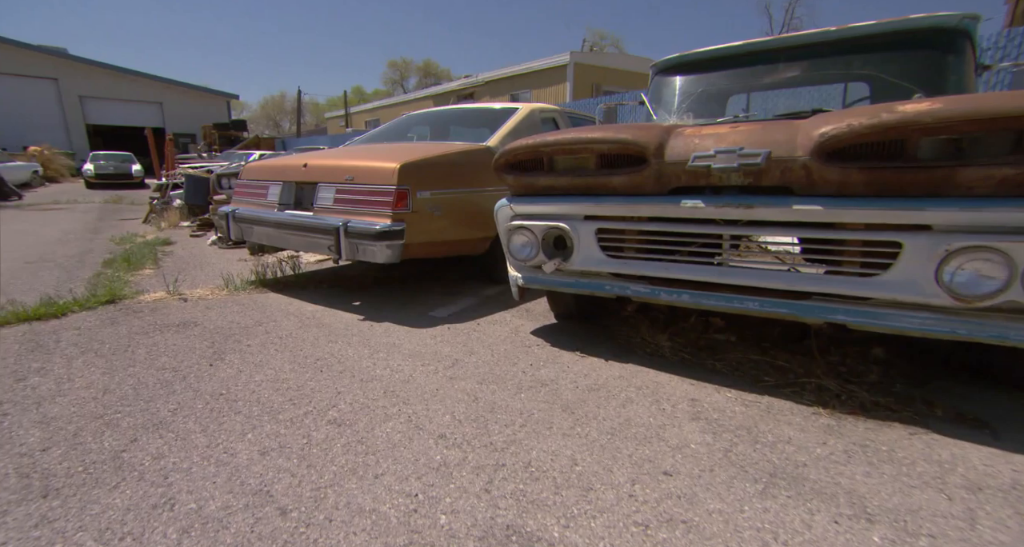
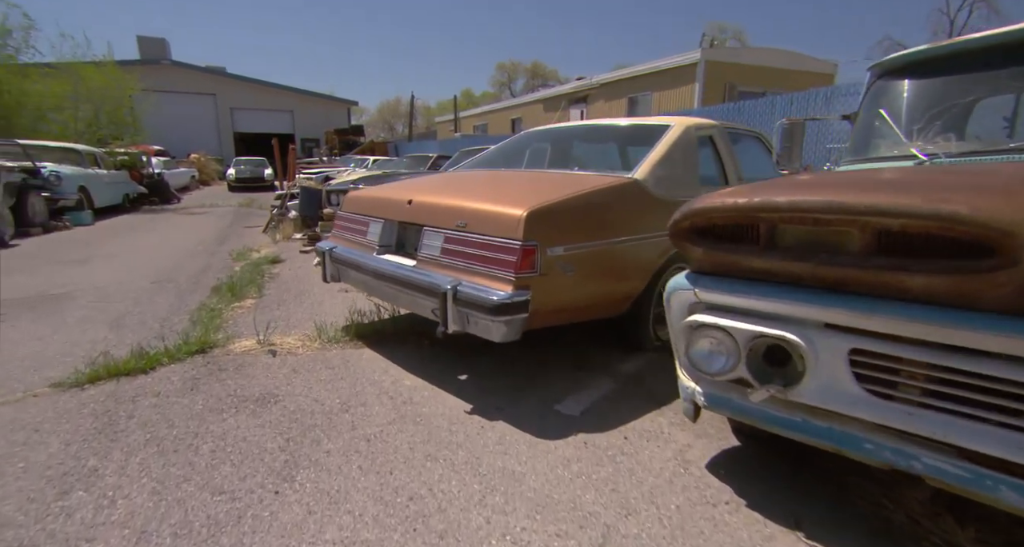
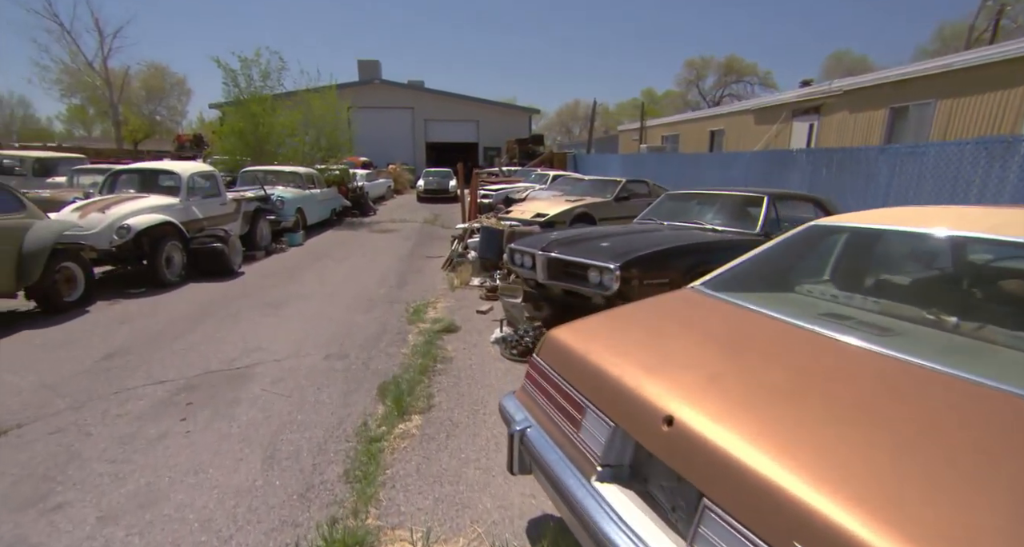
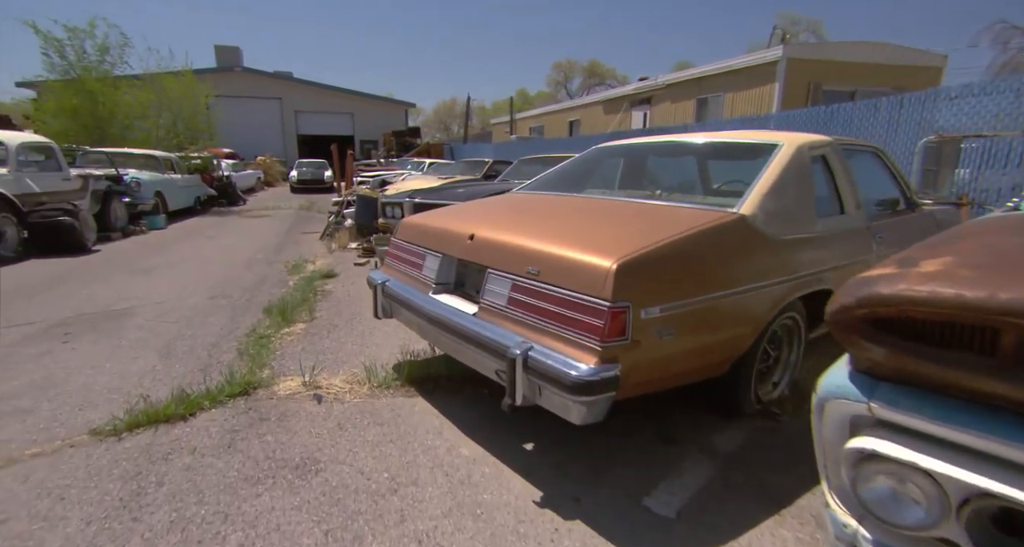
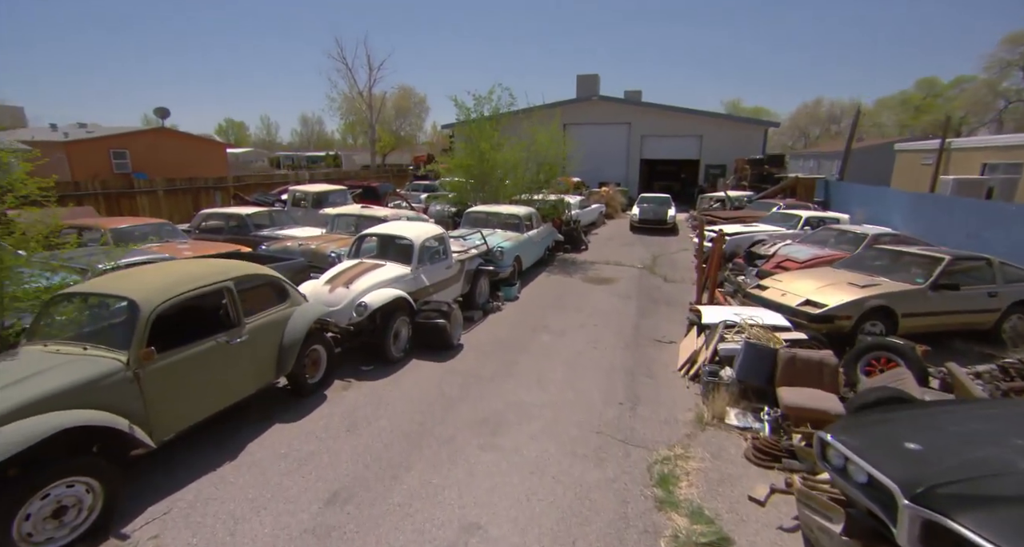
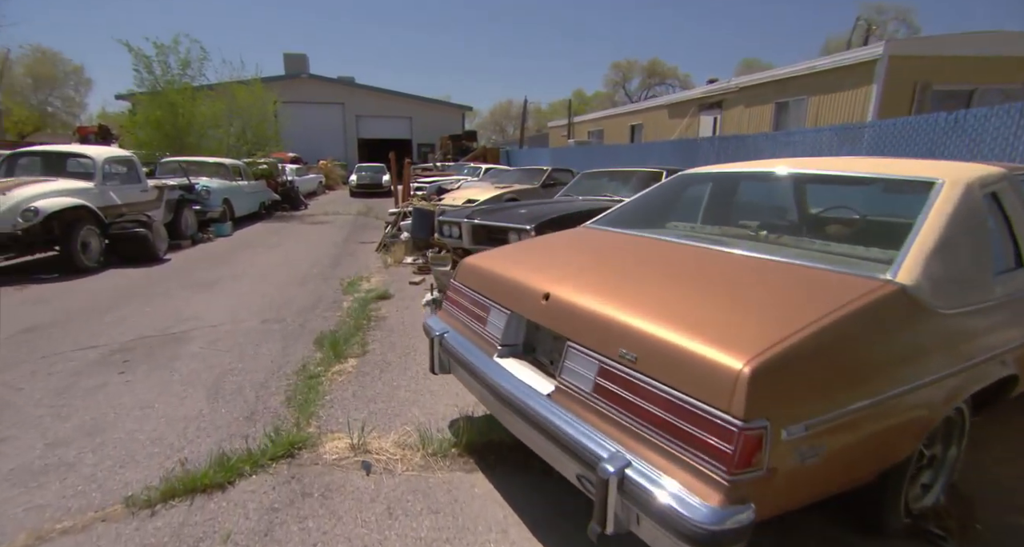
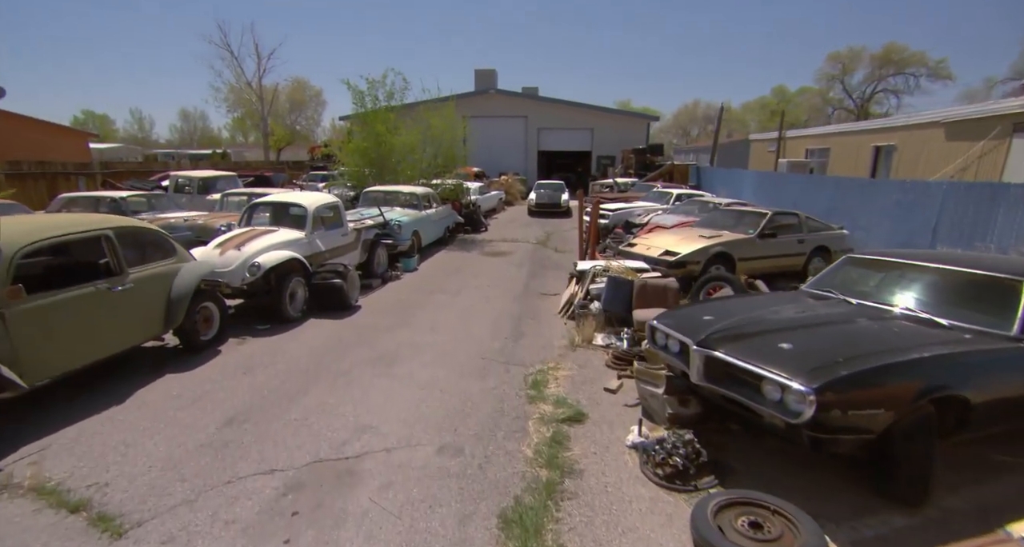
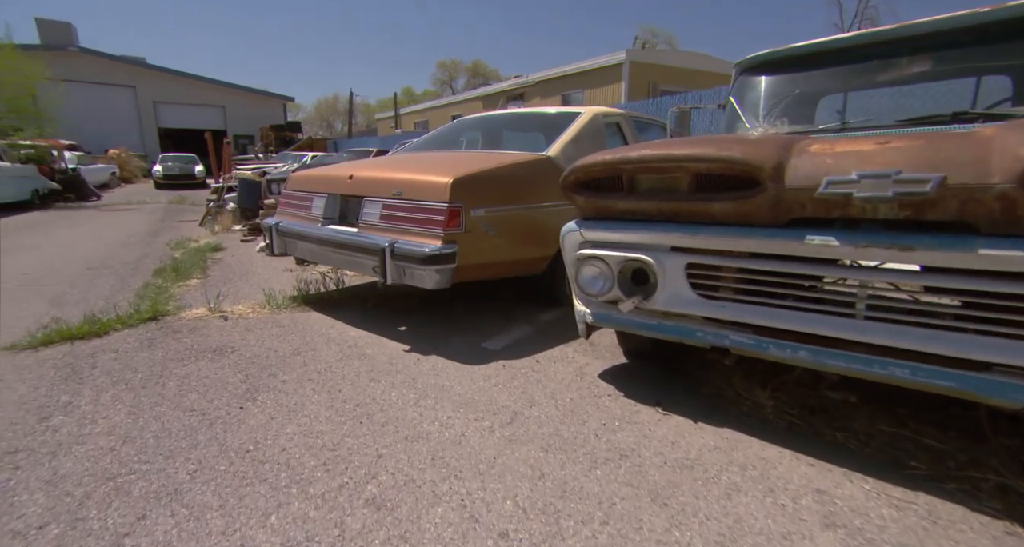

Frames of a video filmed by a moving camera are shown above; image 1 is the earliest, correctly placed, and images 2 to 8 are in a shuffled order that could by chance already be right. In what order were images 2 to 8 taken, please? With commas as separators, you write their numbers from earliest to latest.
8, 2, 4, 6, 3, 7, 5
